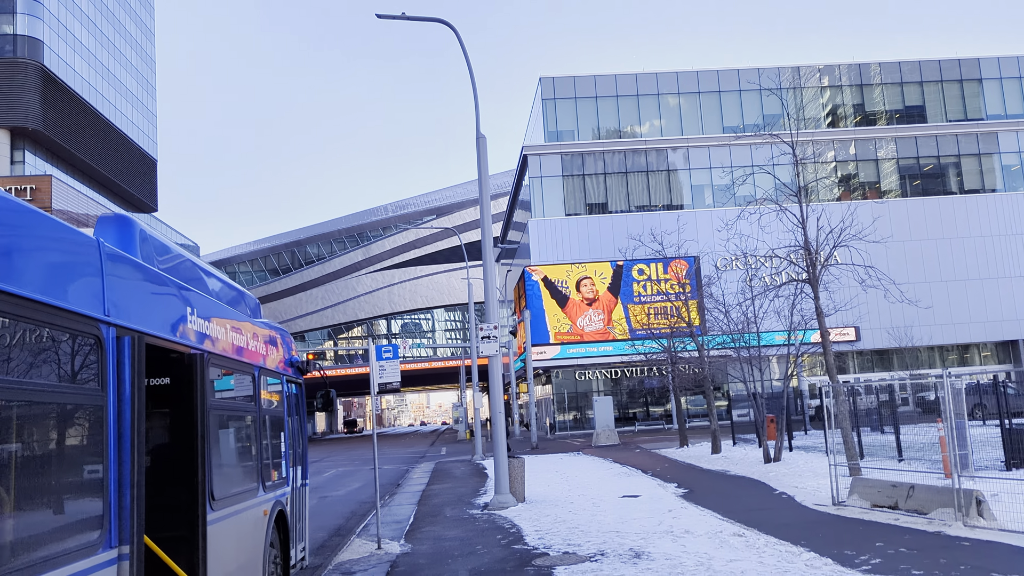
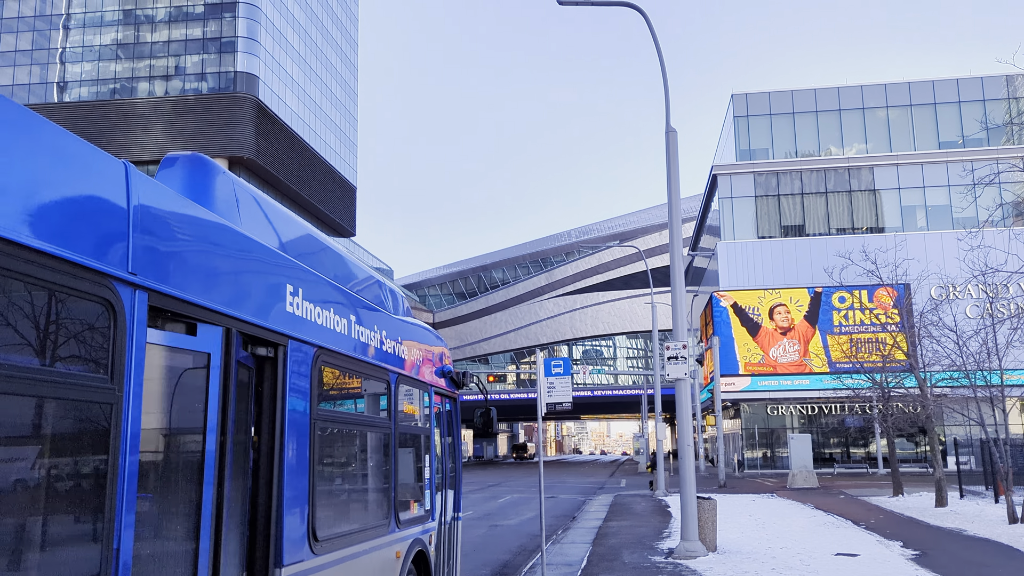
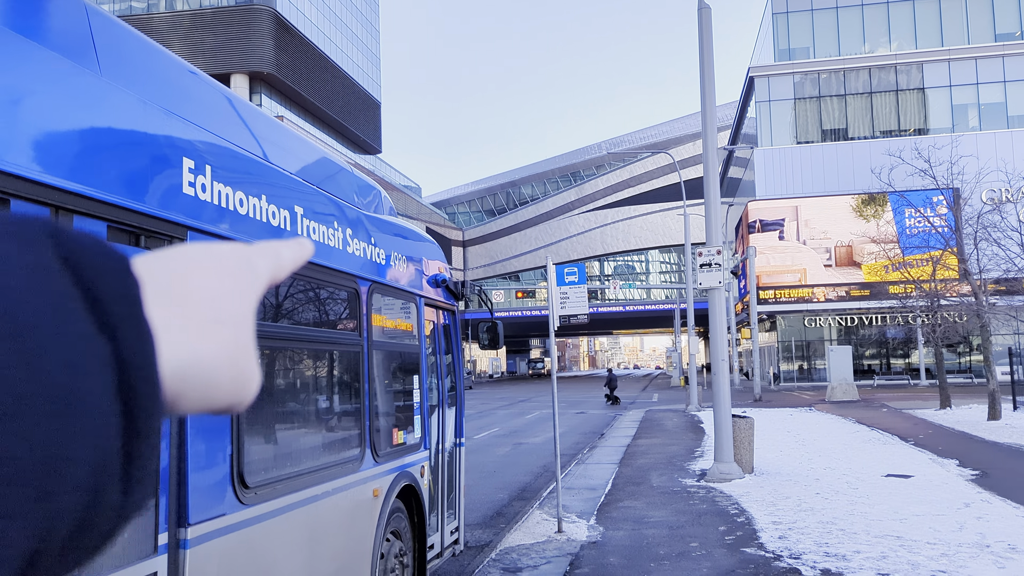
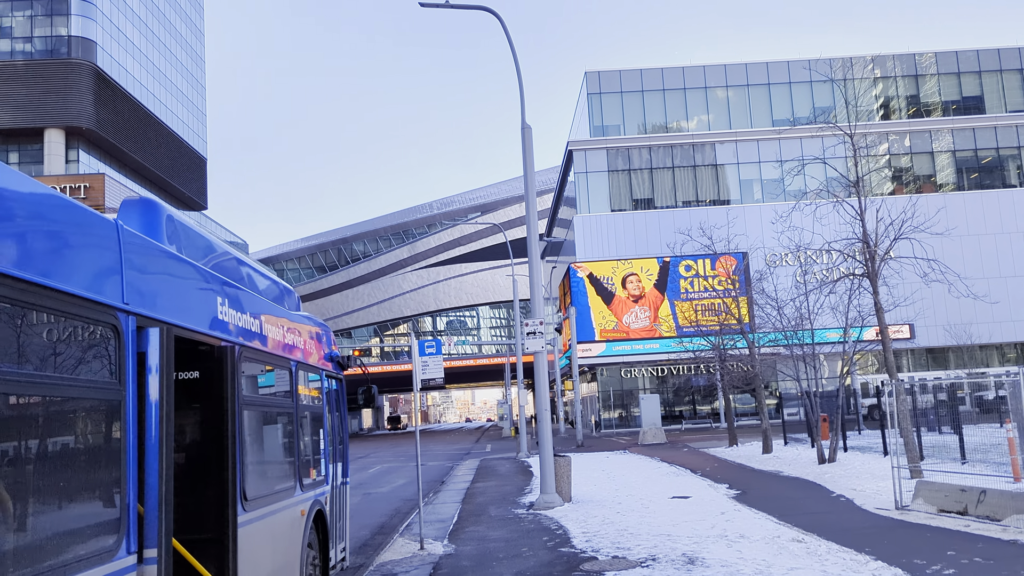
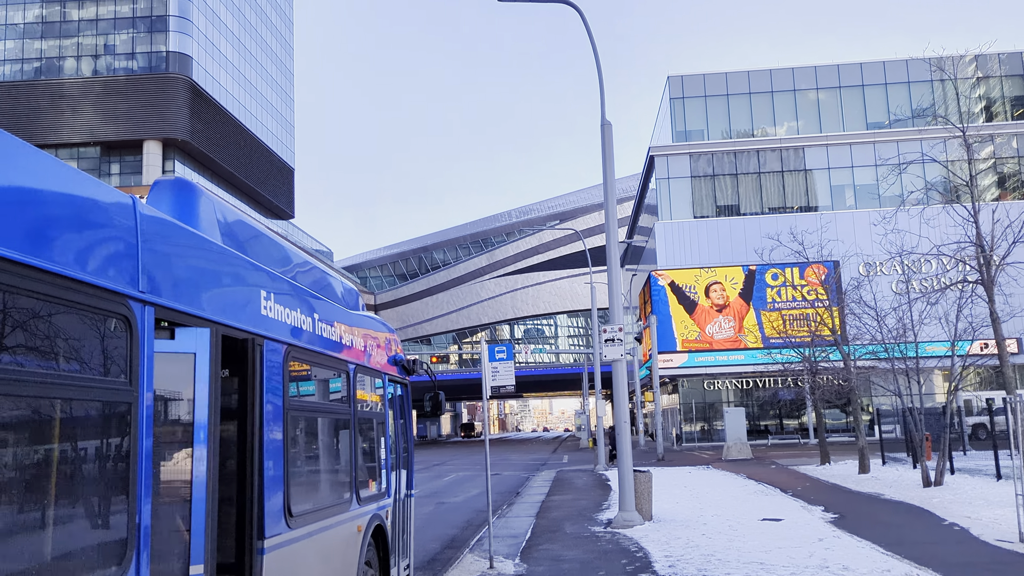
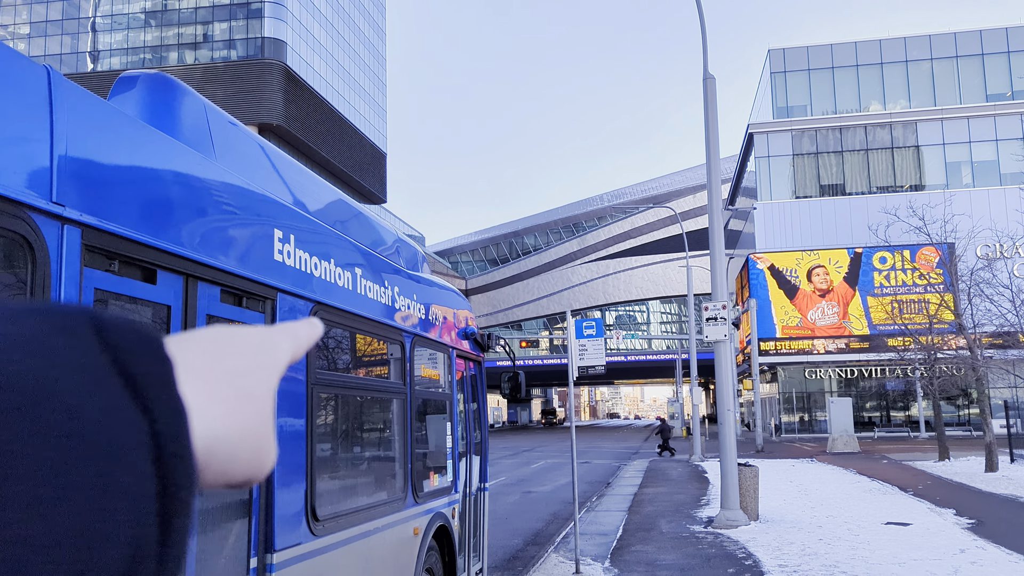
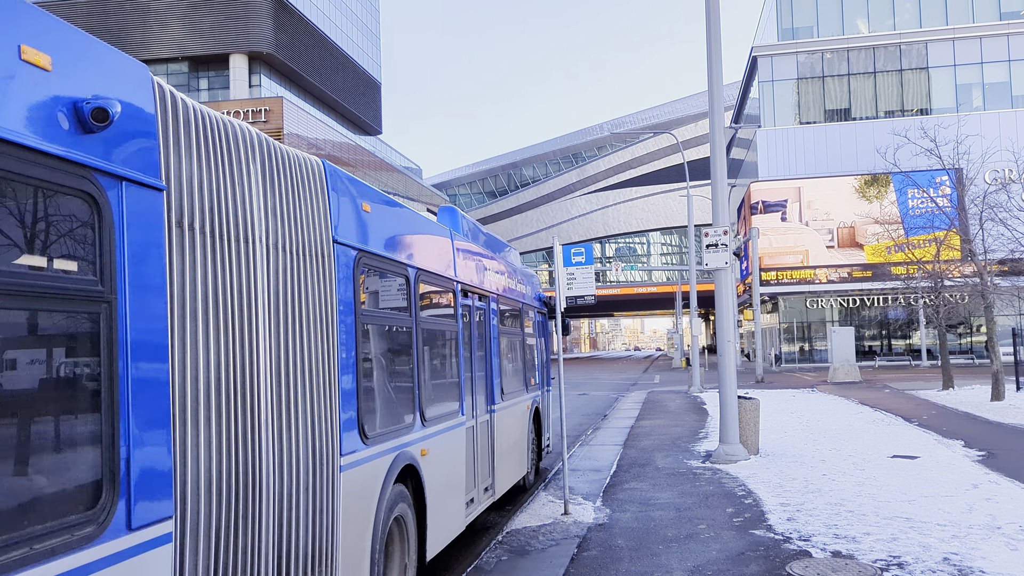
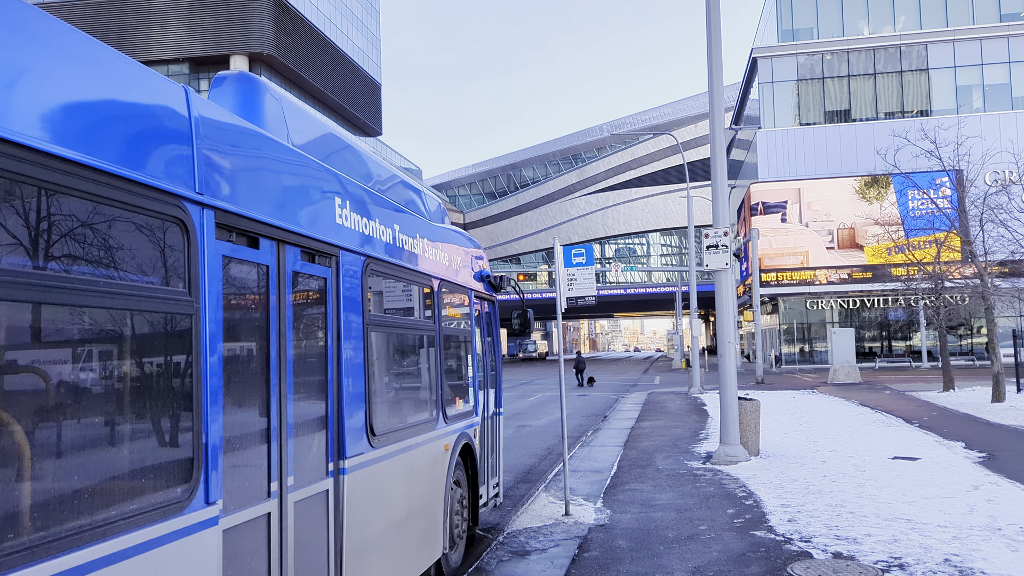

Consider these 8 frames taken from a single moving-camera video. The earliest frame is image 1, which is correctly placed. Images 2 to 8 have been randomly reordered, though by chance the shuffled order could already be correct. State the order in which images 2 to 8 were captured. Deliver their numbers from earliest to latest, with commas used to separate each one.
4, 5, 2, 6, 3, 8, 7
